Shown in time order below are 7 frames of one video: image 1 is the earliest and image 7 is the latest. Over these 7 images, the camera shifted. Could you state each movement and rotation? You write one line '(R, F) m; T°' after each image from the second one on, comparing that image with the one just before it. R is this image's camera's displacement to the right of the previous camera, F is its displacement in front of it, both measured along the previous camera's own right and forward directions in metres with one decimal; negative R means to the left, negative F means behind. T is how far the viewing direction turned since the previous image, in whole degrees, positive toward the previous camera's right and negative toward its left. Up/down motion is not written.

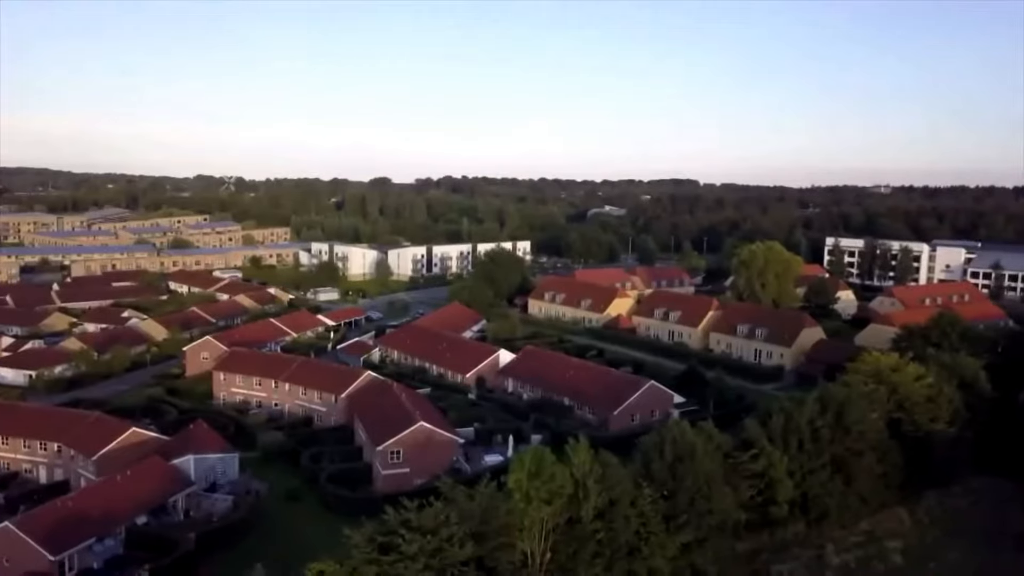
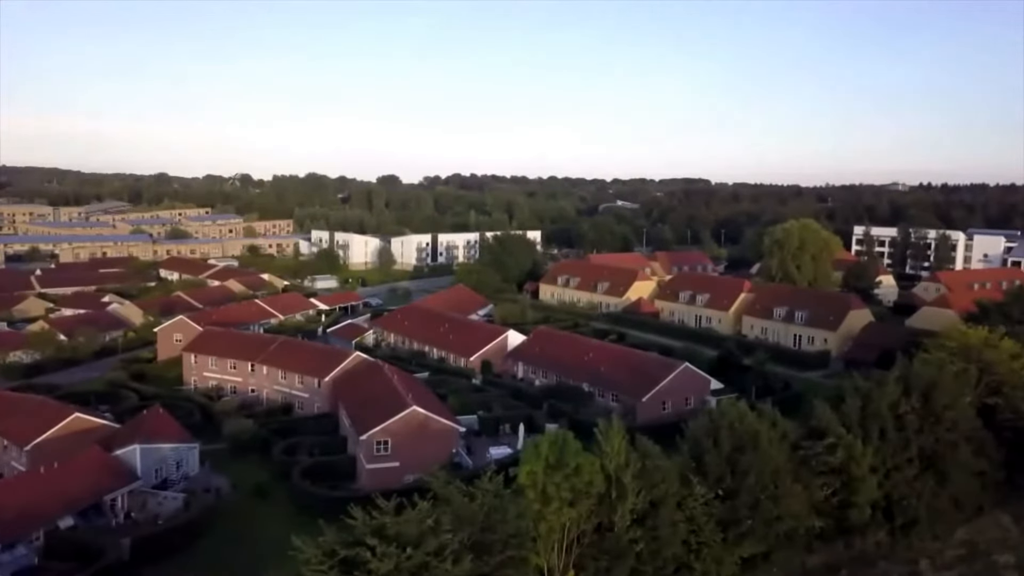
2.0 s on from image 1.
(-0.1, +5.0) m; -1°
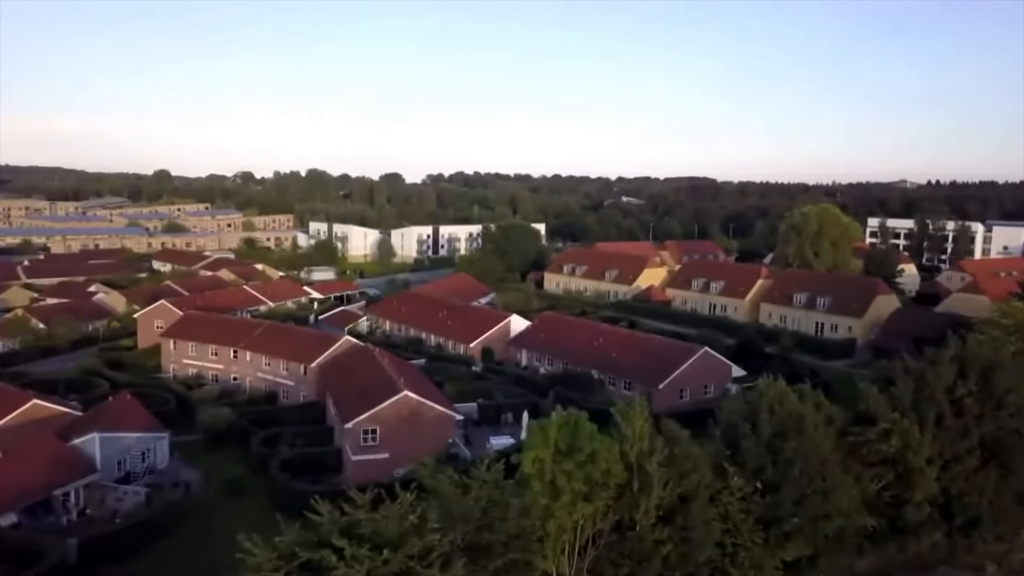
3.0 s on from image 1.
(0.0, +2.6) m; 0°
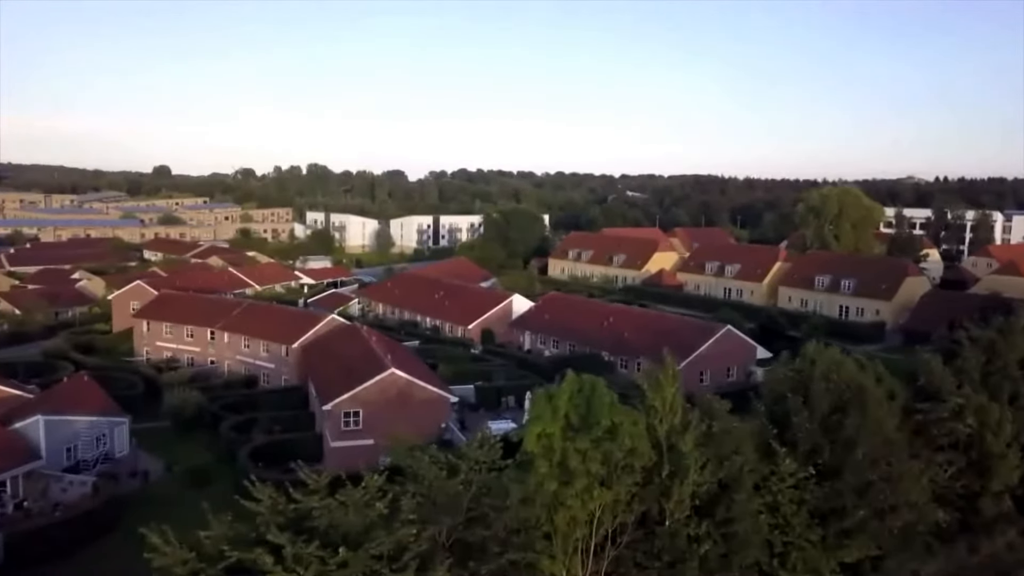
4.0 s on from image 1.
(+0.1, +2.6) m; 0°
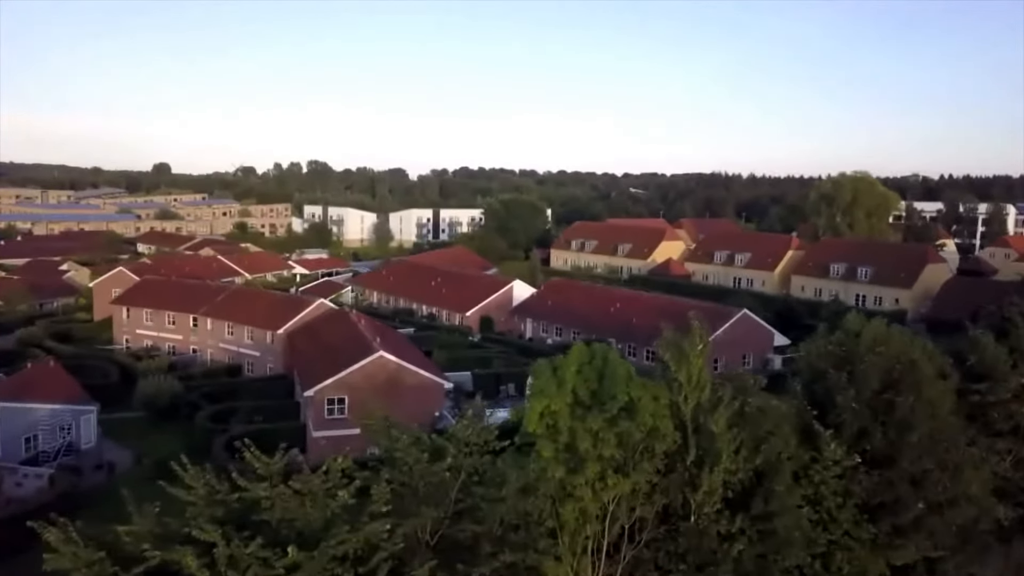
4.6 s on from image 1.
(+0.1, +1.7) m; 0°
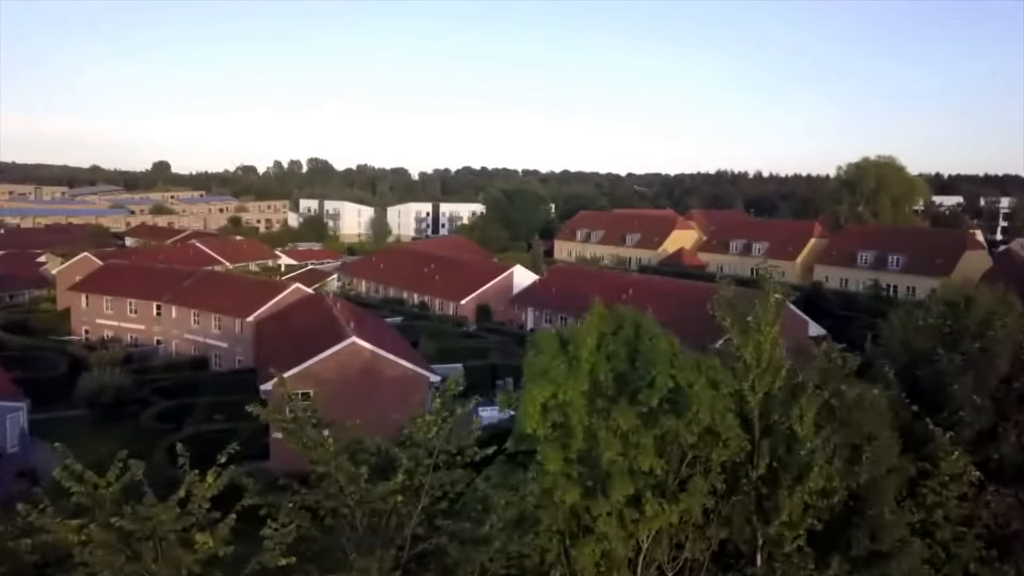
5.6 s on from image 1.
(+0.1, +2.8) m; 0°
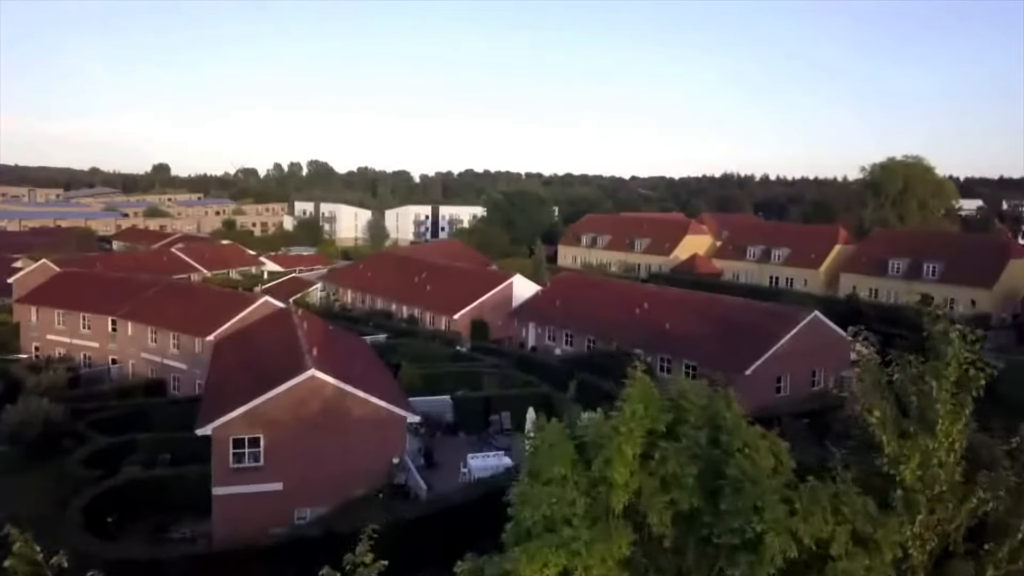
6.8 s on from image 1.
(+0.1, +2.8) m; 0°
